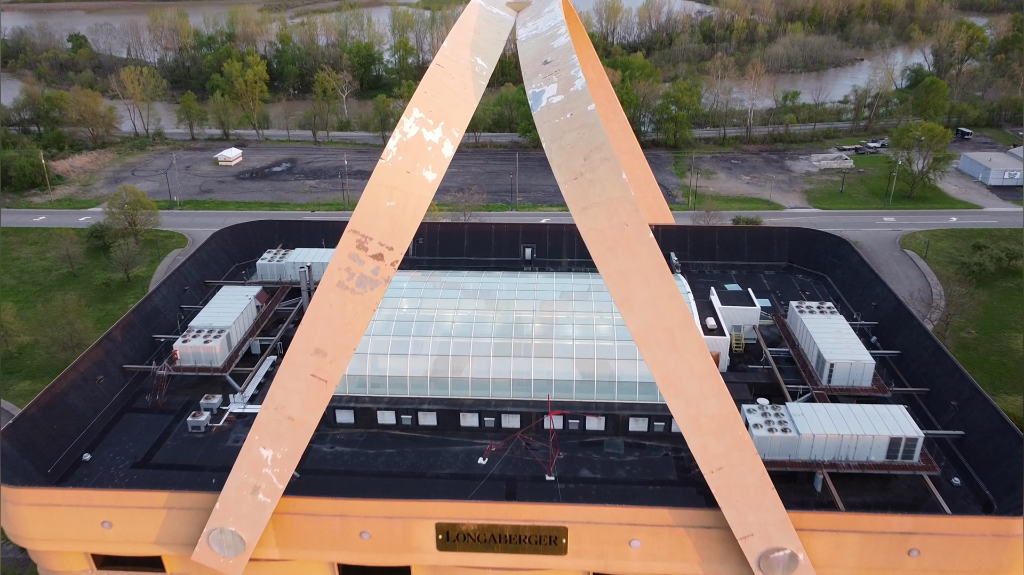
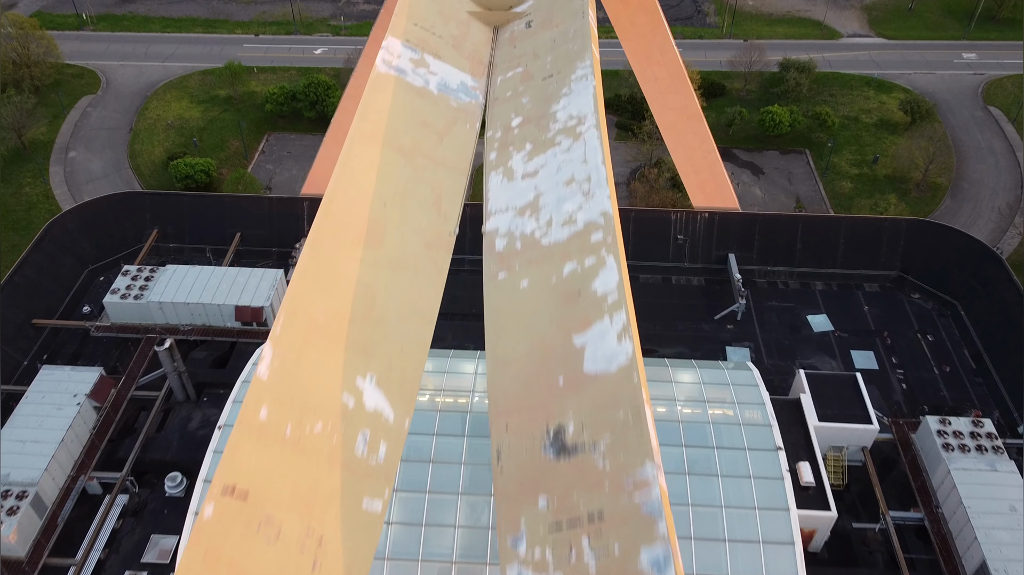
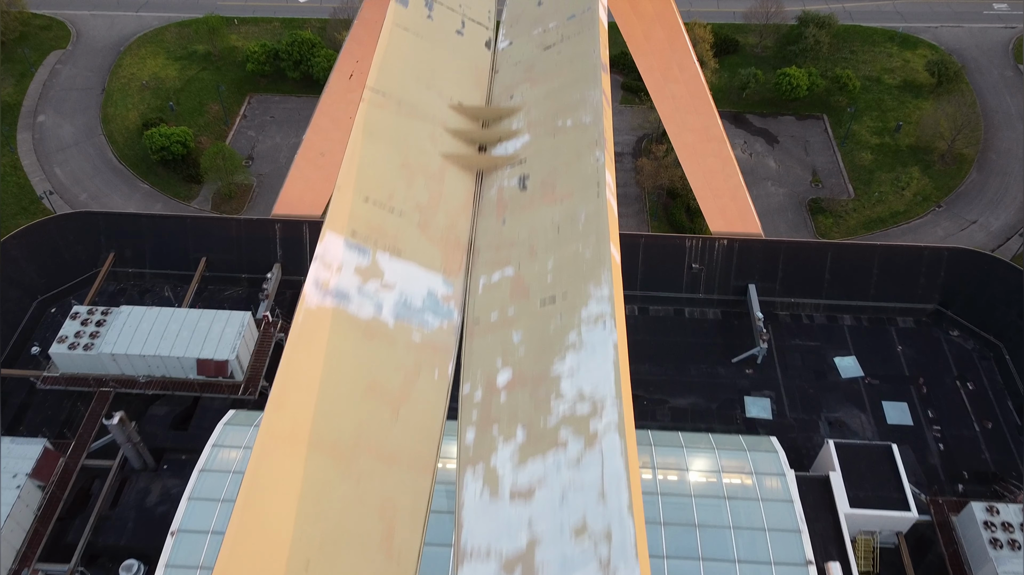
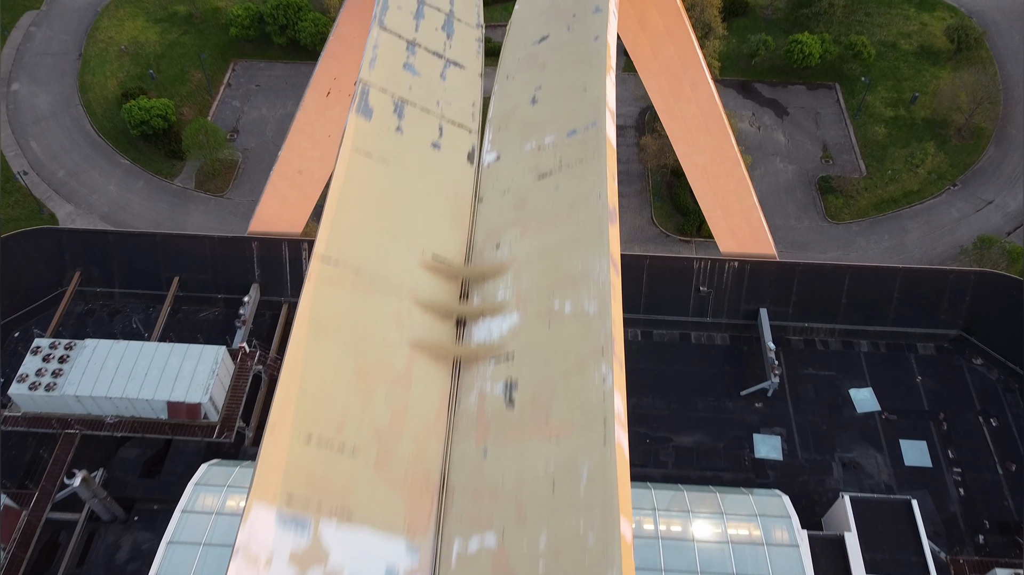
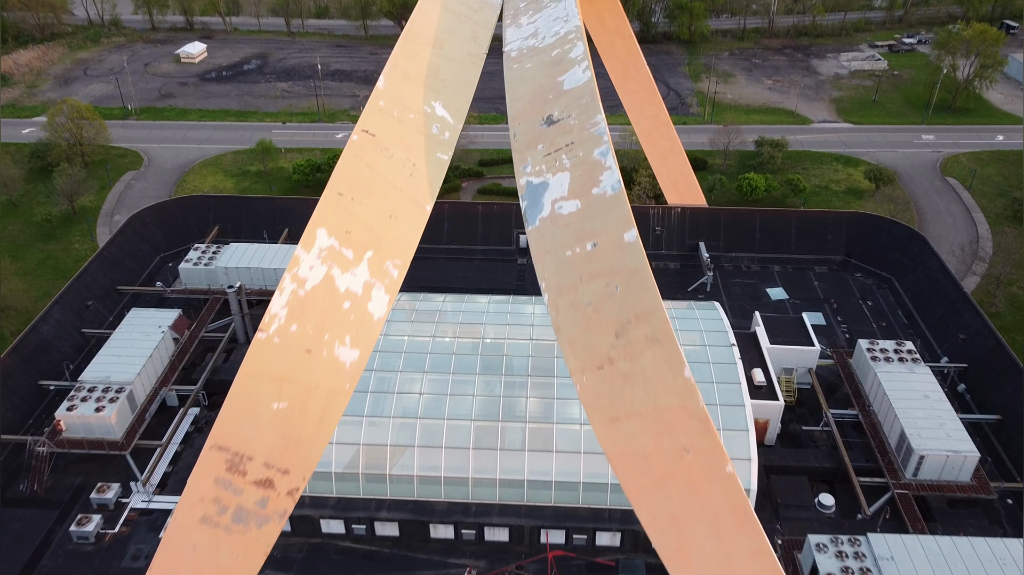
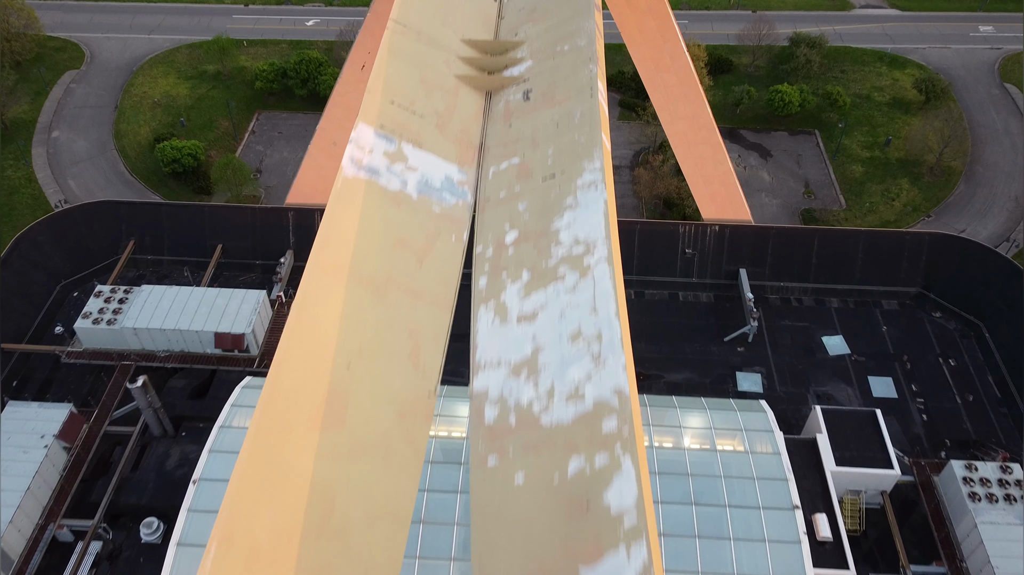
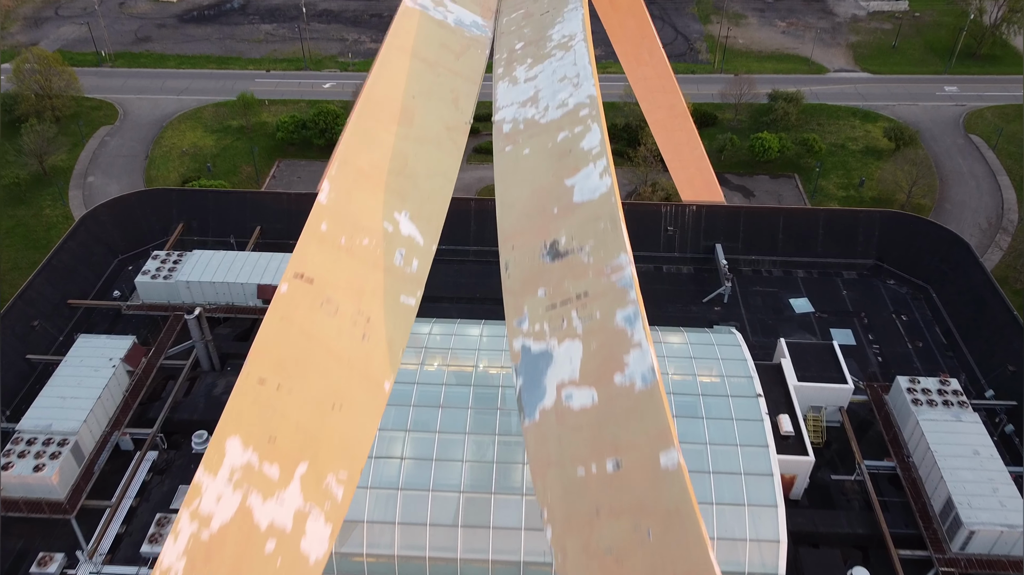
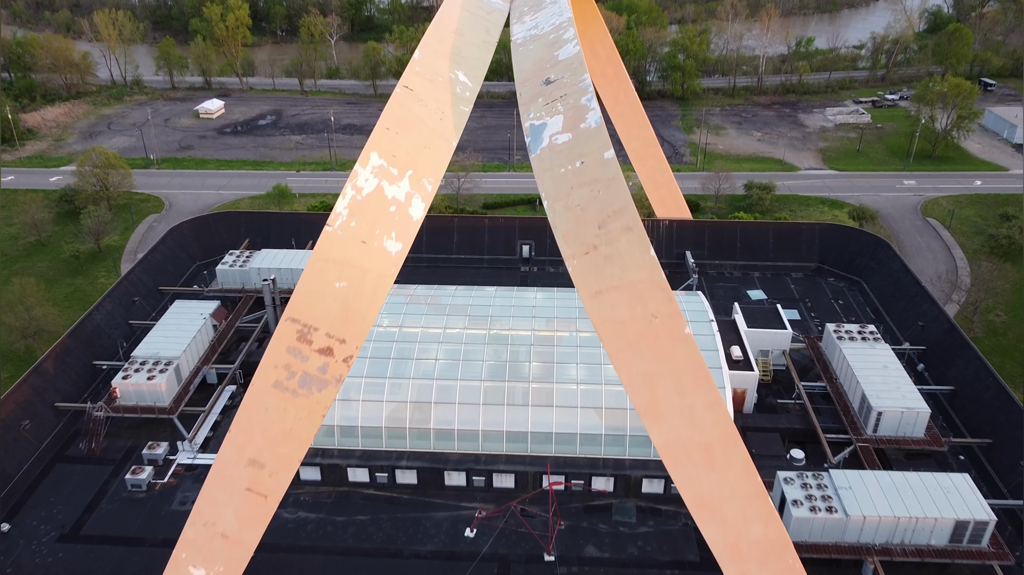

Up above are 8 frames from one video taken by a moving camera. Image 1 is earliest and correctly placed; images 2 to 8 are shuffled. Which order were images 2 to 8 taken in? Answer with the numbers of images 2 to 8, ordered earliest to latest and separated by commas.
8, 5, 7, 2, 6, 3, 4
